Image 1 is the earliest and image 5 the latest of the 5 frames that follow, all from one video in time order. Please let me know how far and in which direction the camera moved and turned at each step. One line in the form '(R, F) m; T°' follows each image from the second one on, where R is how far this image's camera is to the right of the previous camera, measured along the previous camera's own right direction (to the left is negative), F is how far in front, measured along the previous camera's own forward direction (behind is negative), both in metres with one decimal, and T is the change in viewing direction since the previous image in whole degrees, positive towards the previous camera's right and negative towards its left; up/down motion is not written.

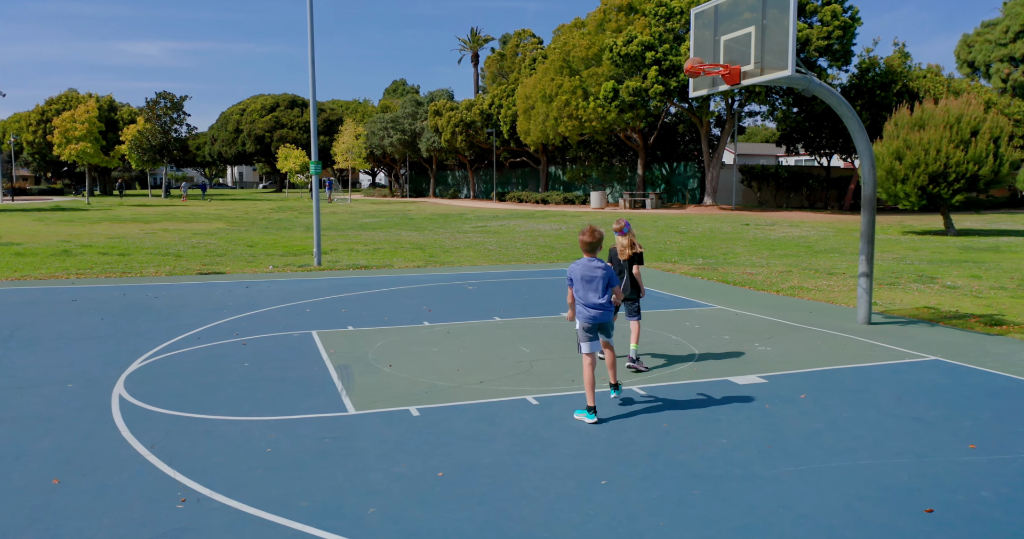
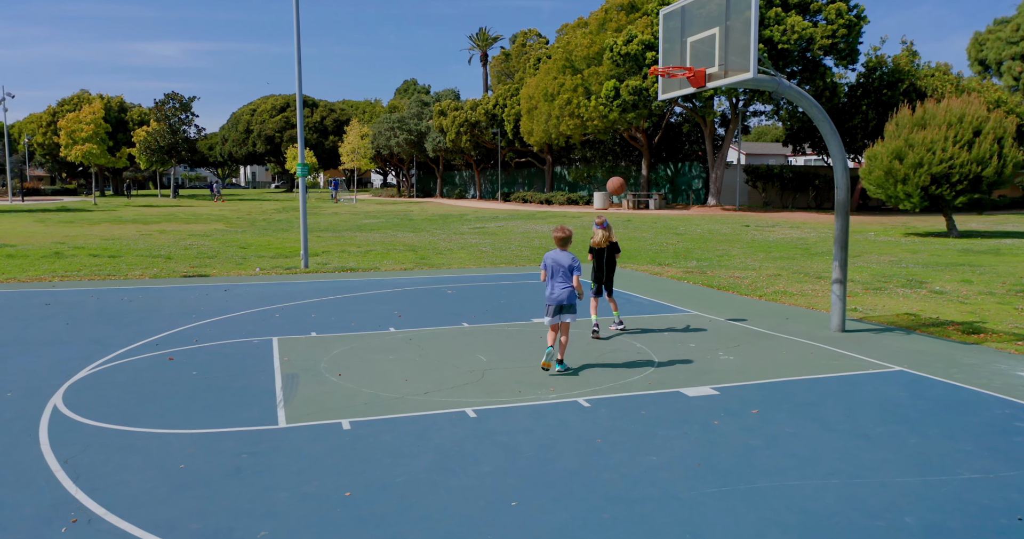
(+0.6, +0.2) m; -1°
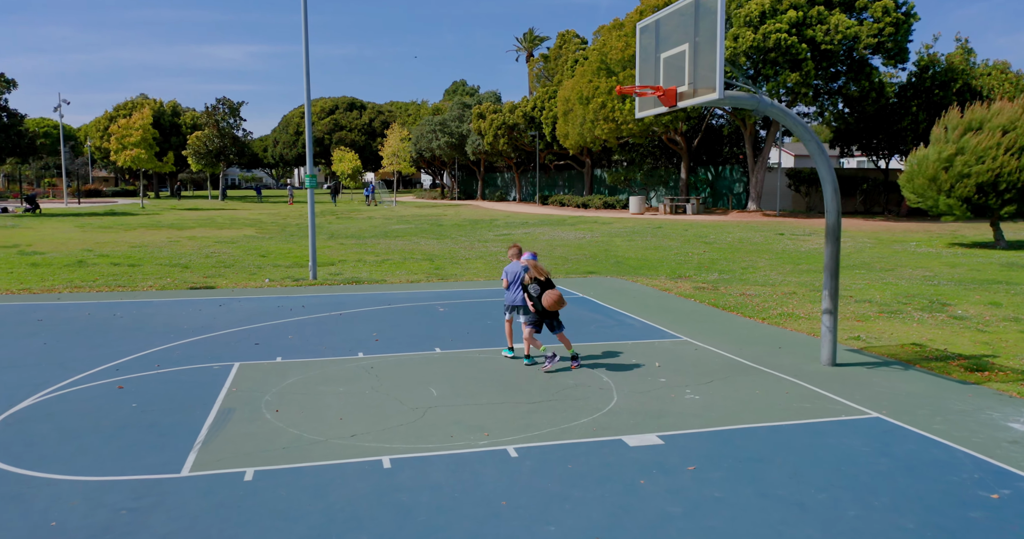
(+1.0, +0.4) m; -4°
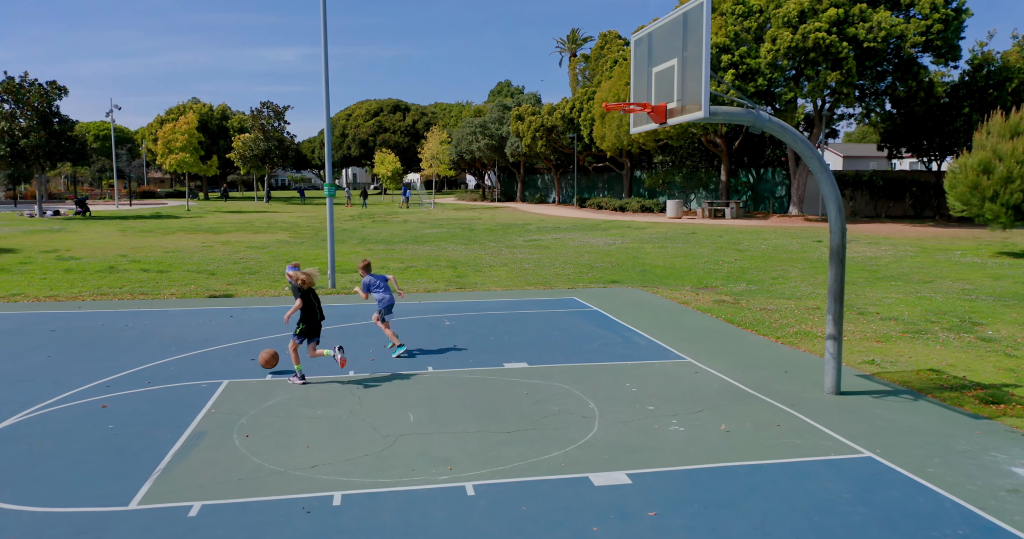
(+0.7, +0.2) m; -4°
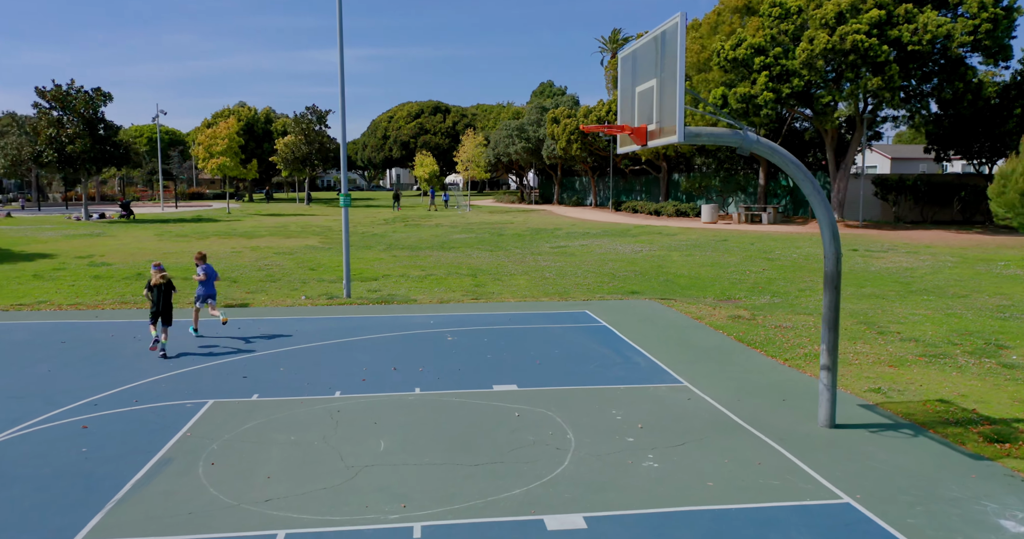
(+0.7, +0.2) m; -3°
